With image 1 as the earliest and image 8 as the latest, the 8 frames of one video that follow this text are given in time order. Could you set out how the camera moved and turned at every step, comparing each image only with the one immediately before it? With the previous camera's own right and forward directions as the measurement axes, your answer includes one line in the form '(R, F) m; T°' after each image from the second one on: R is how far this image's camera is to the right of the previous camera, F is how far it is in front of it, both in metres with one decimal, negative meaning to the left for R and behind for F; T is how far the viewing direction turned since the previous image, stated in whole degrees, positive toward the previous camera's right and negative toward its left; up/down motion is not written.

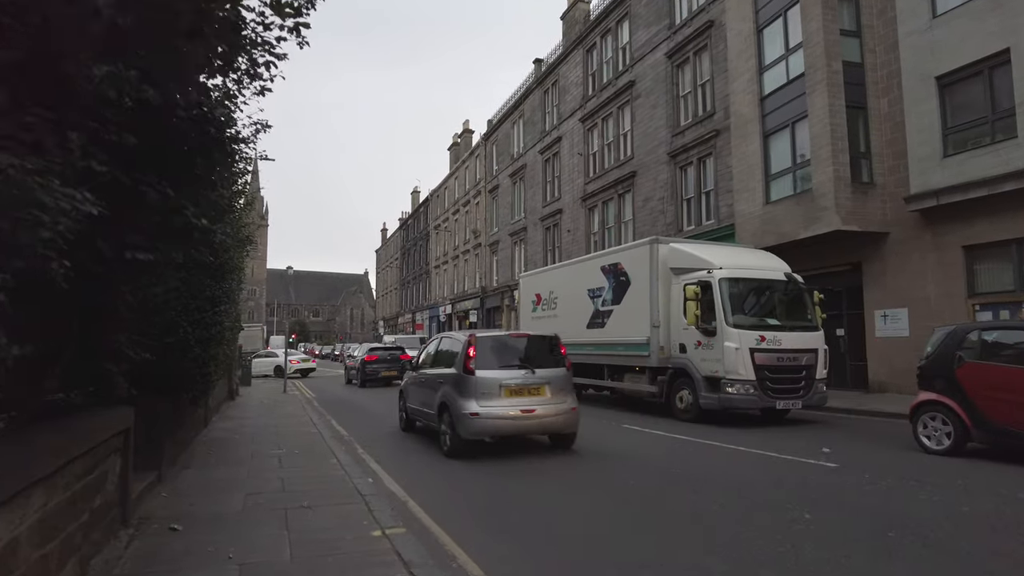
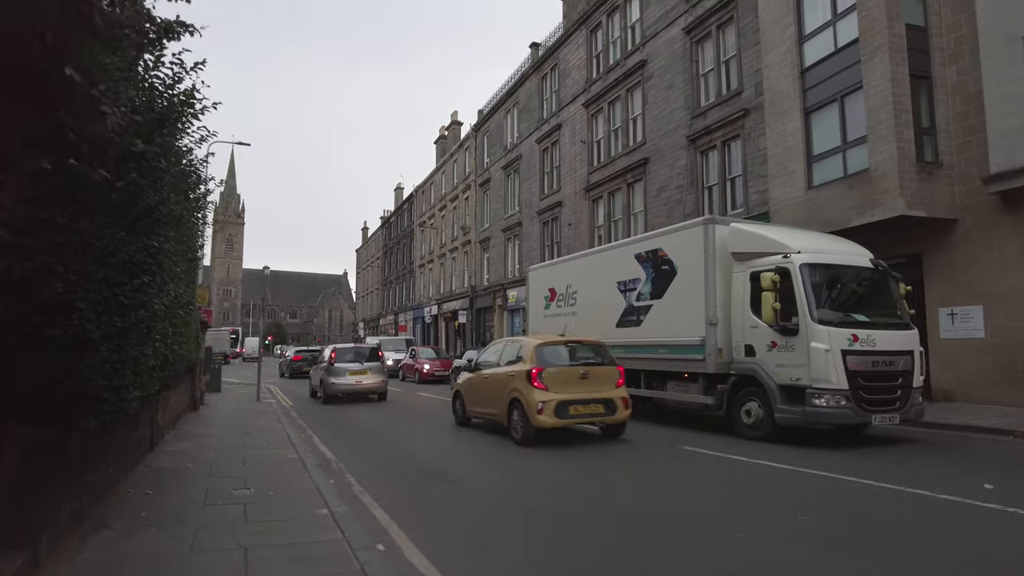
(-0.8, +2.5) m; +2°
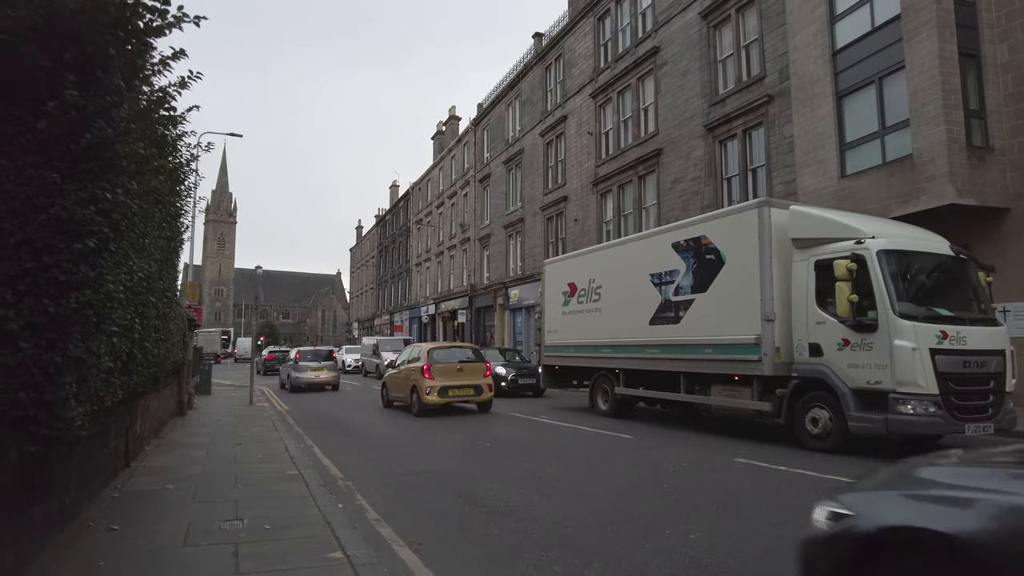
(-0.5, +1.2) m; +1°
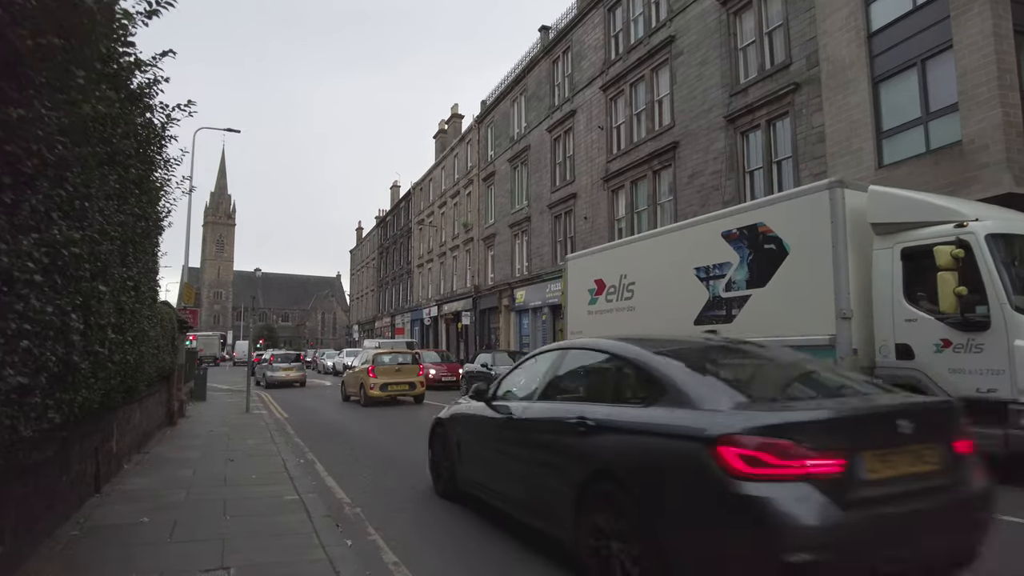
(-0.4, +1.1) m; 0°
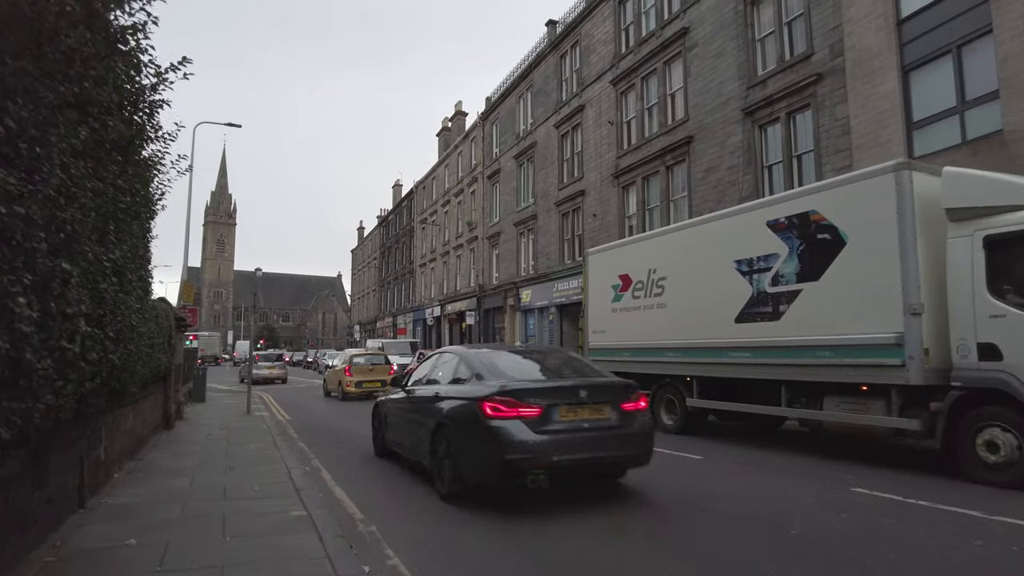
(-0.3, +0.7) m; 0°
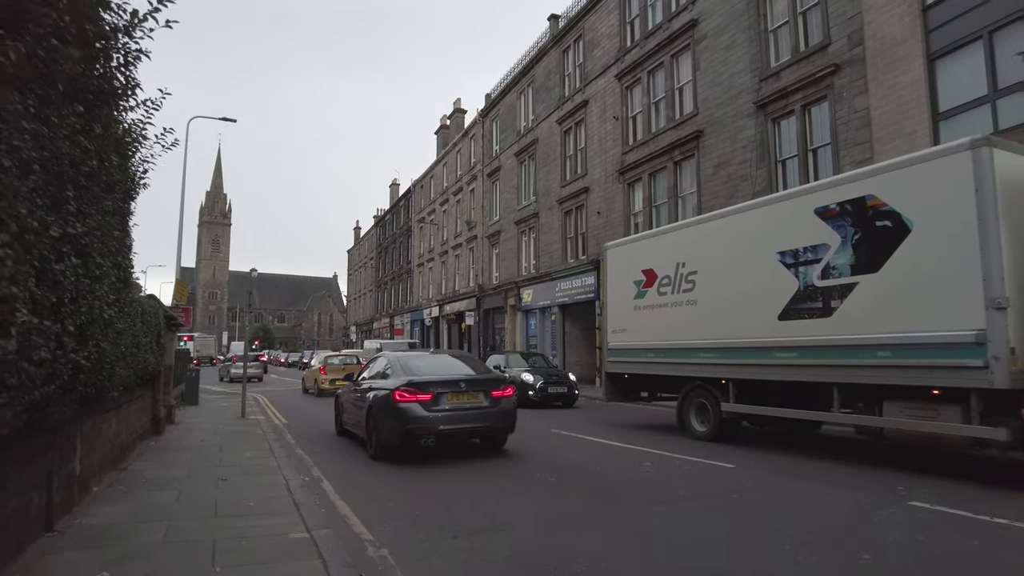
(-0.3, +0.7) m; 0°
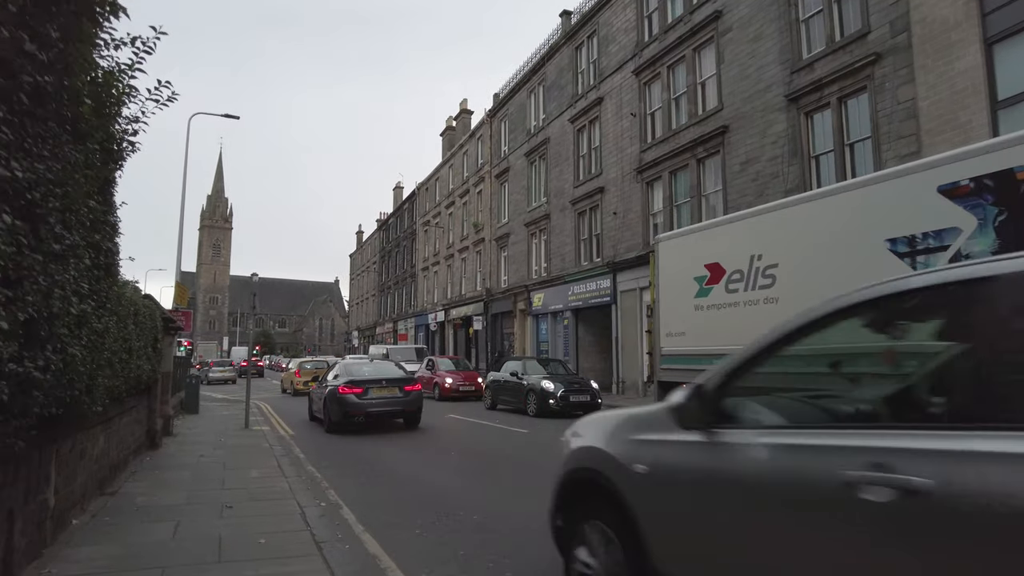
(-0.5, +1.0) m; 0°
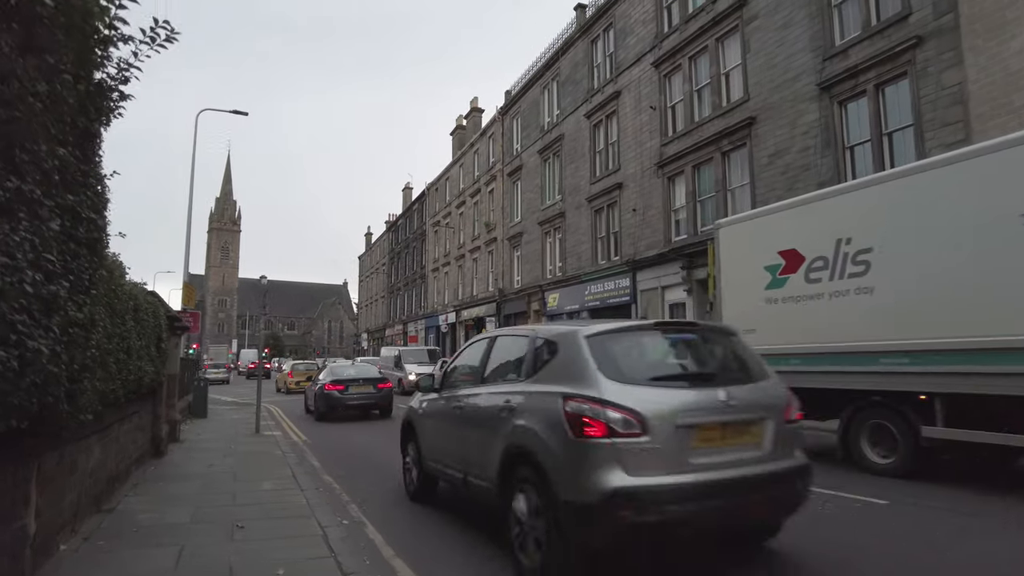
(-0.4, +0.8) m; -1°
